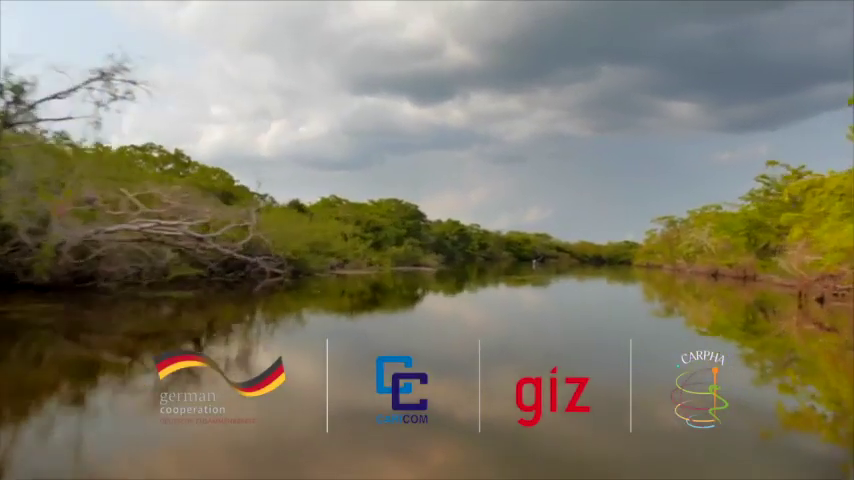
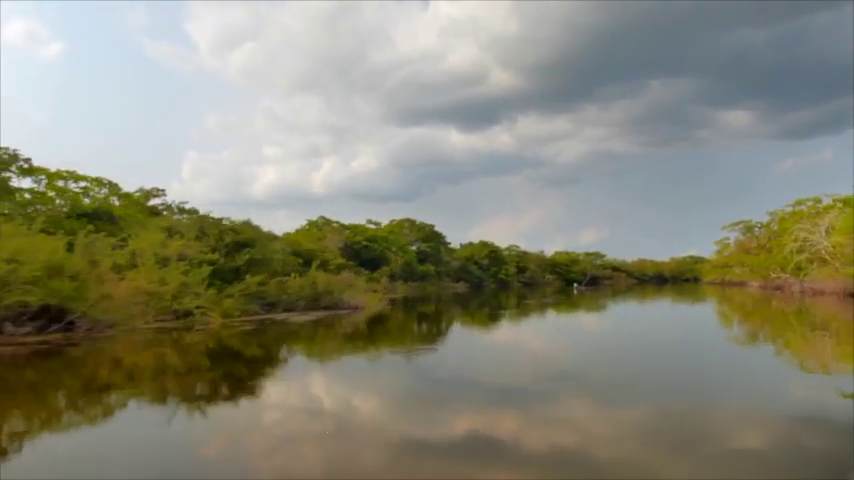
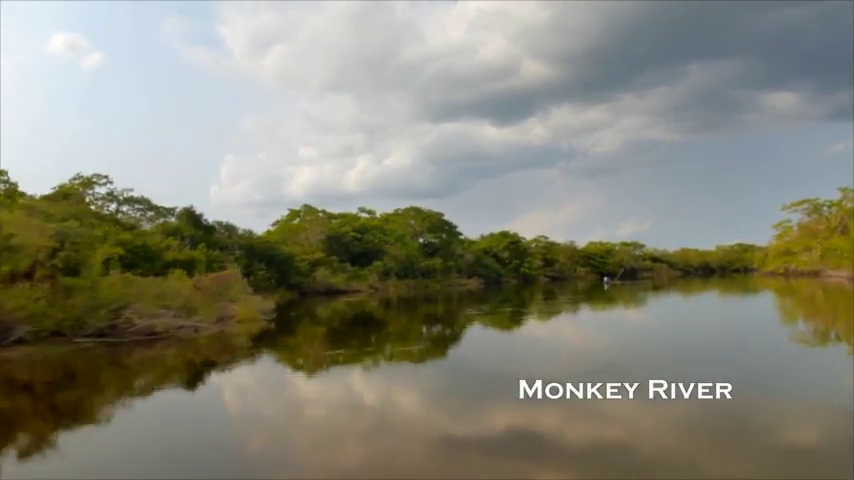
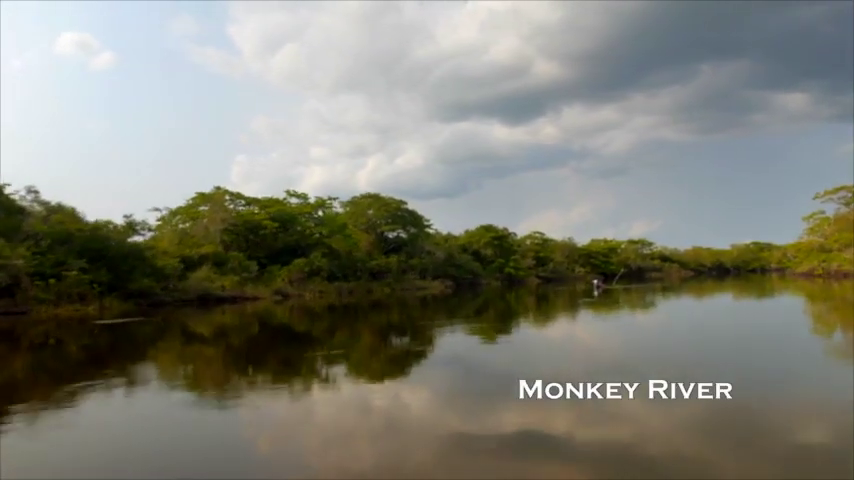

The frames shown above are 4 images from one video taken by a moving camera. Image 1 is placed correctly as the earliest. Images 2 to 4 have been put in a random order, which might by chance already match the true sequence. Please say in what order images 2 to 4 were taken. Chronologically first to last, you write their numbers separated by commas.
2, 3, 4
